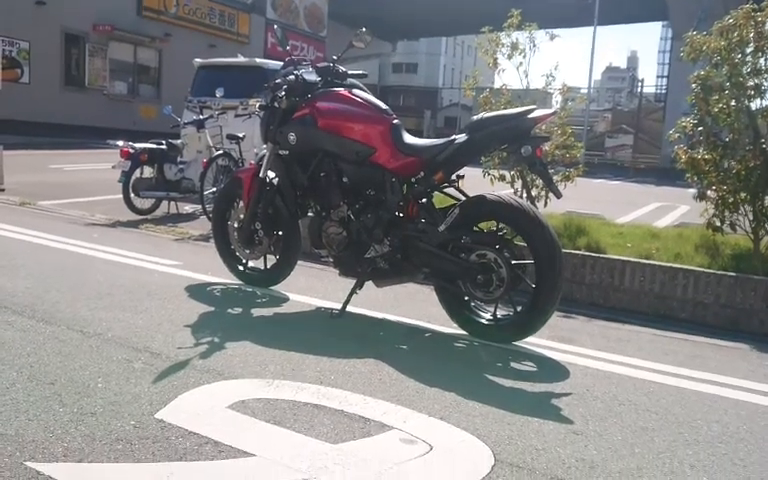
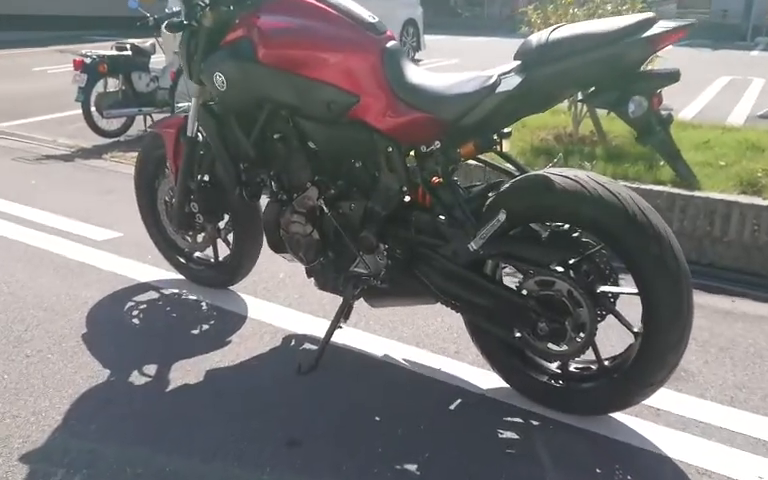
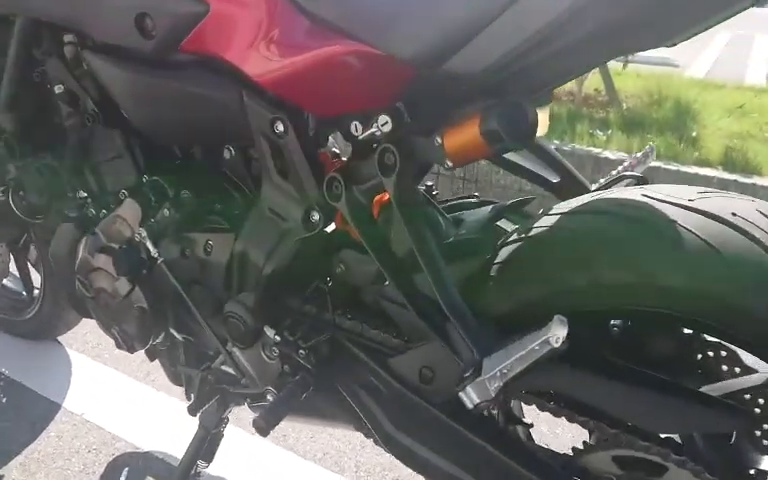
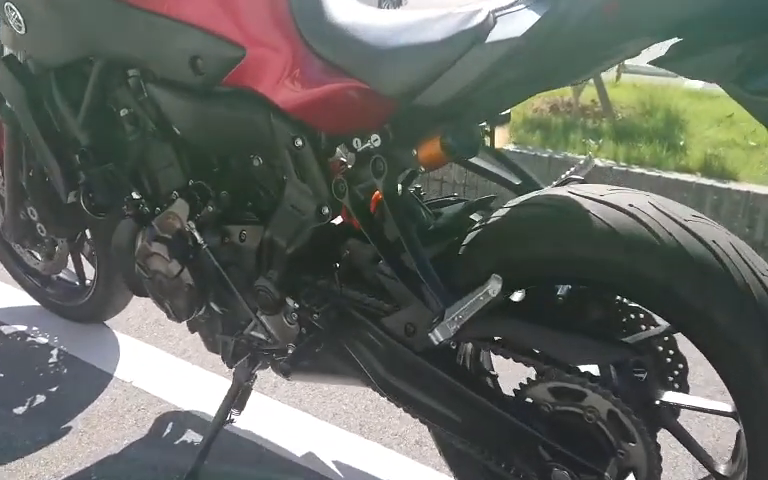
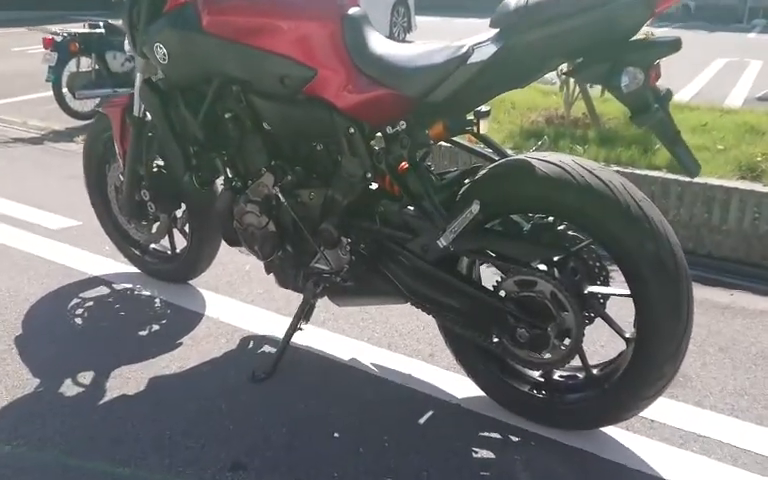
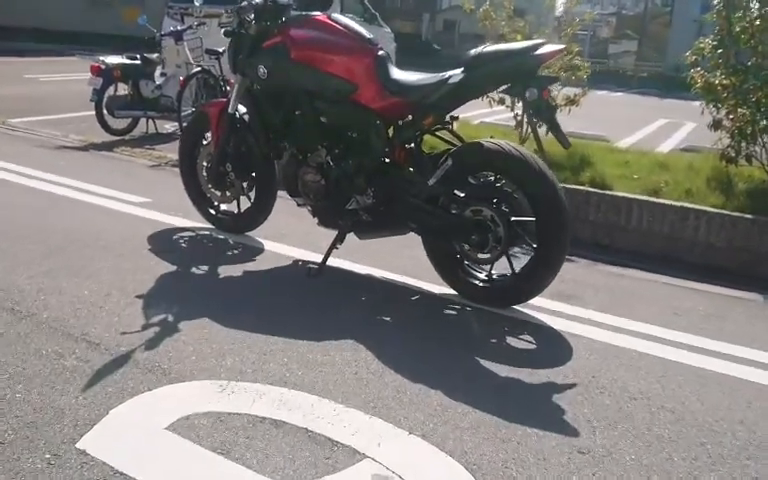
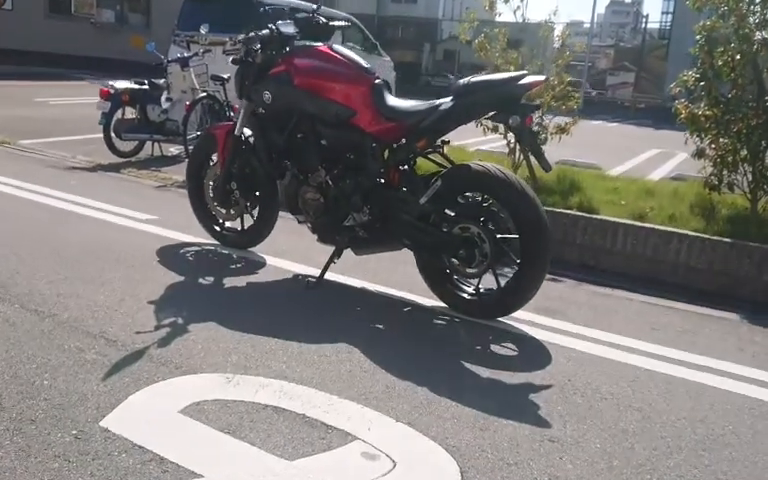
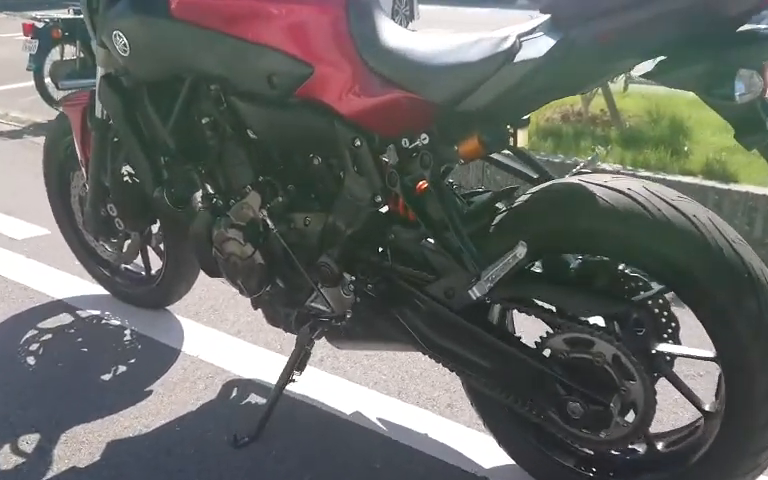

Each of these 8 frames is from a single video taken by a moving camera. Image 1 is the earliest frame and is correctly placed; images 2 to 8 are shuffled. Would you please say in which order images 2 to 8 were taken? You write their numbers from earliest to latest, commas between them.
7, 6, 2, 5, 8, 4, 3
